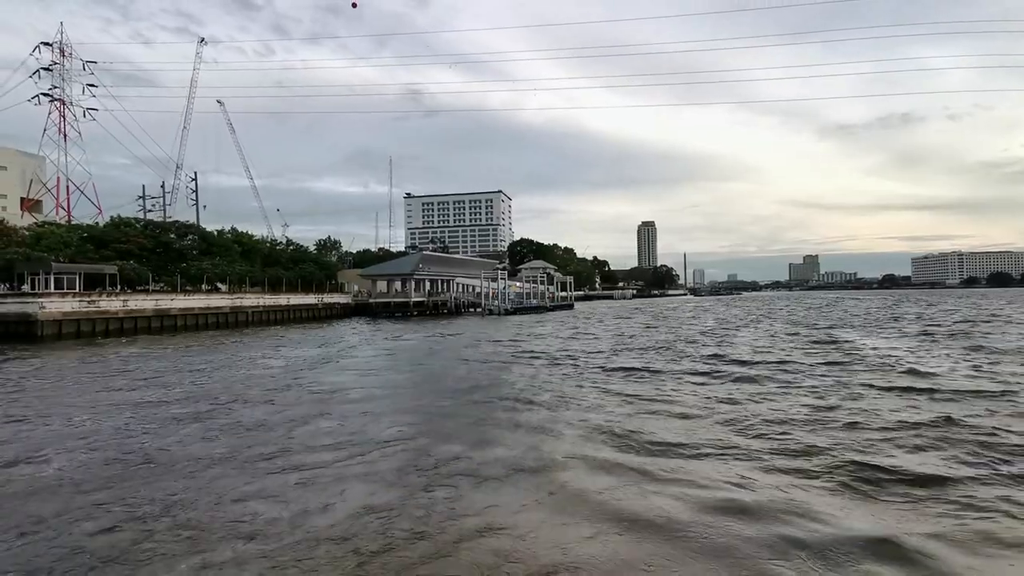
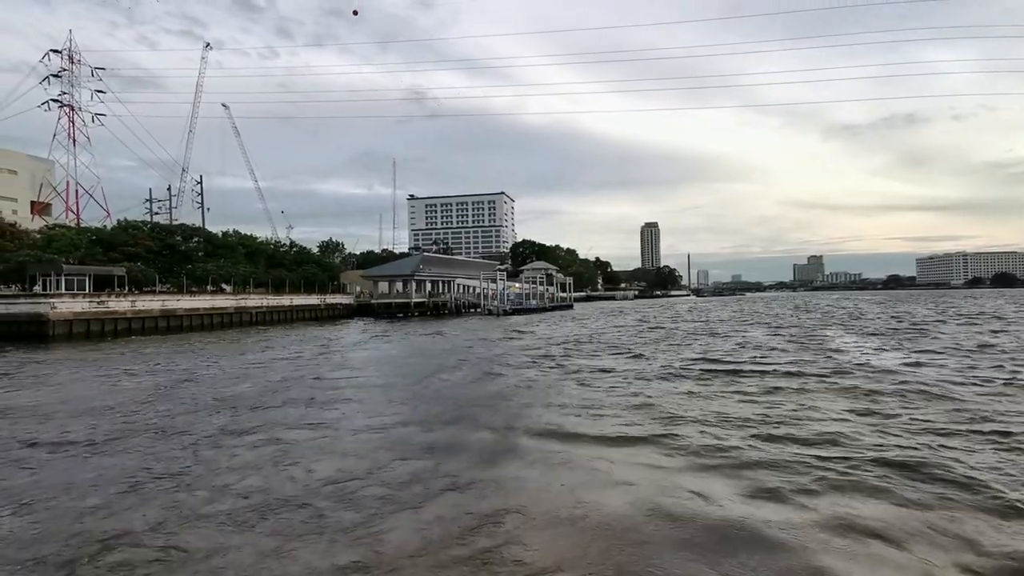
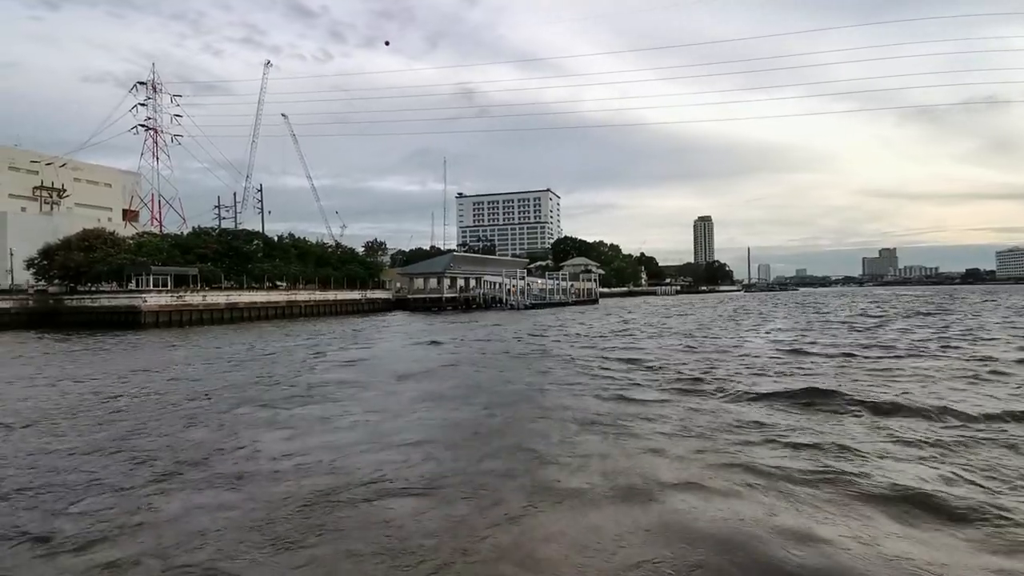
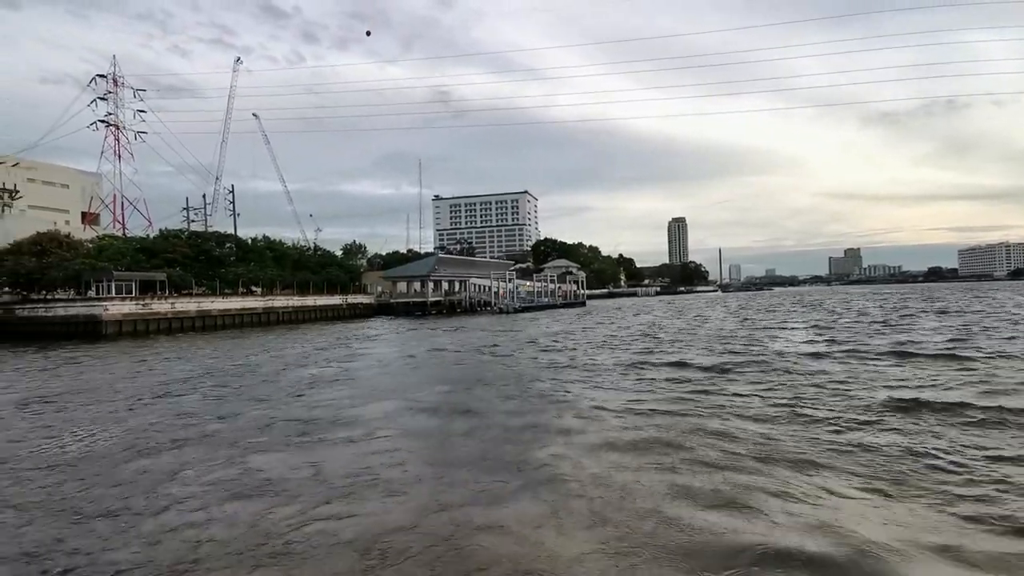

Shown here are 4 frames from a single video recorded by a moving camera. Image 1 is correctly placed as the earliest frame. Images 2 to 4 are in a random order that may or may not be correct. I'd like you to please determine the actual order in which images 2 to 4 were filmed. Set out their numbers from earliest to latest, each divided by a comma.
2, 4, 3
